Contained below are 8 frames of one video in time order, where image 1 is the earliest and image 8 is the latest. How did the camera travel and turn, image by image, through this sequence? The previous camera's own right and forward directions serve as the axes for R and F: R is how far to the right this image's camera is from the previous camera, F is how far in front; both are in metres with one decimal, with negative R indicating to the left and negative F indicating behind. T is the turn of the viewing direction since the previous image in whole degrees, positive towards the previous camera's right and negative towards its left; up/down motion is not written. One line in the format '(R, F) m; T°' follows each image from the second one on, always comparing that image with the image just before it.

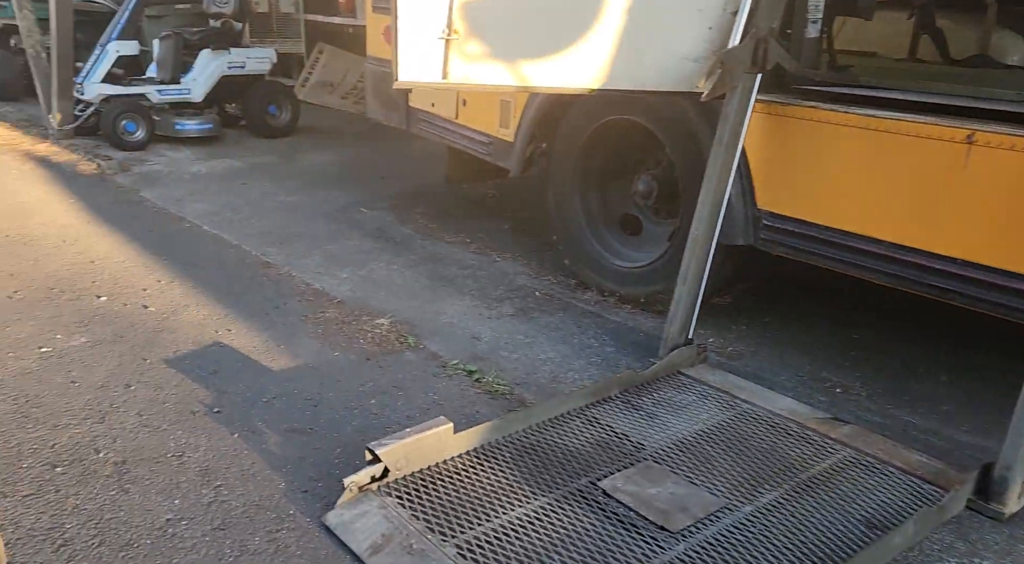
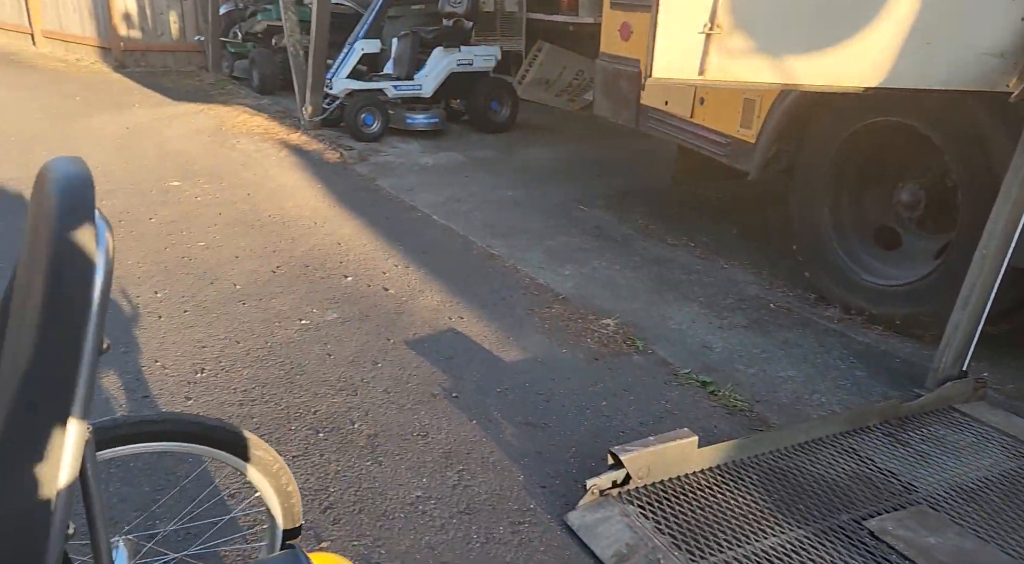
(-0.2, 0.0) m; -14°
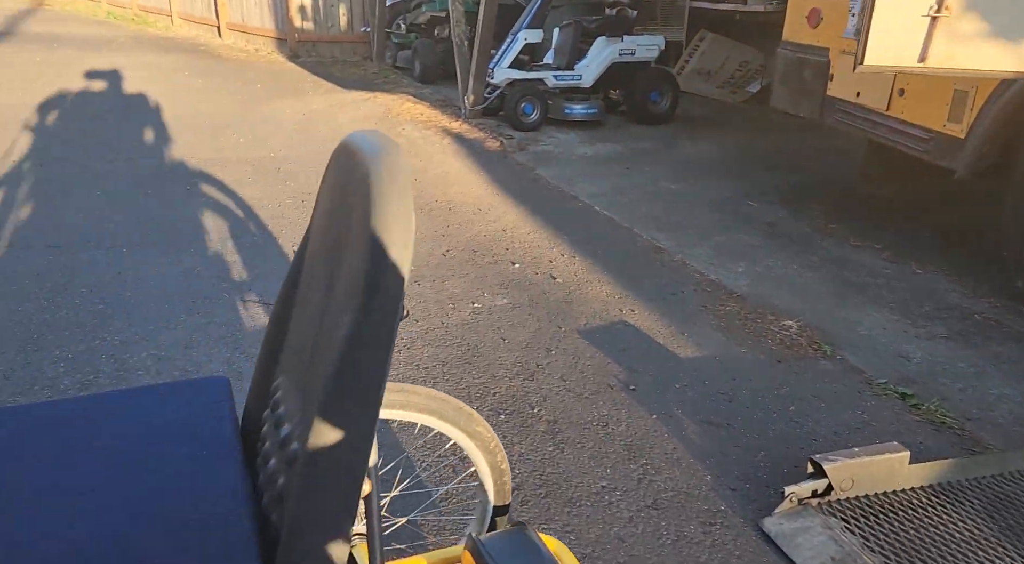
(-0.2, 0.0) m; -10°
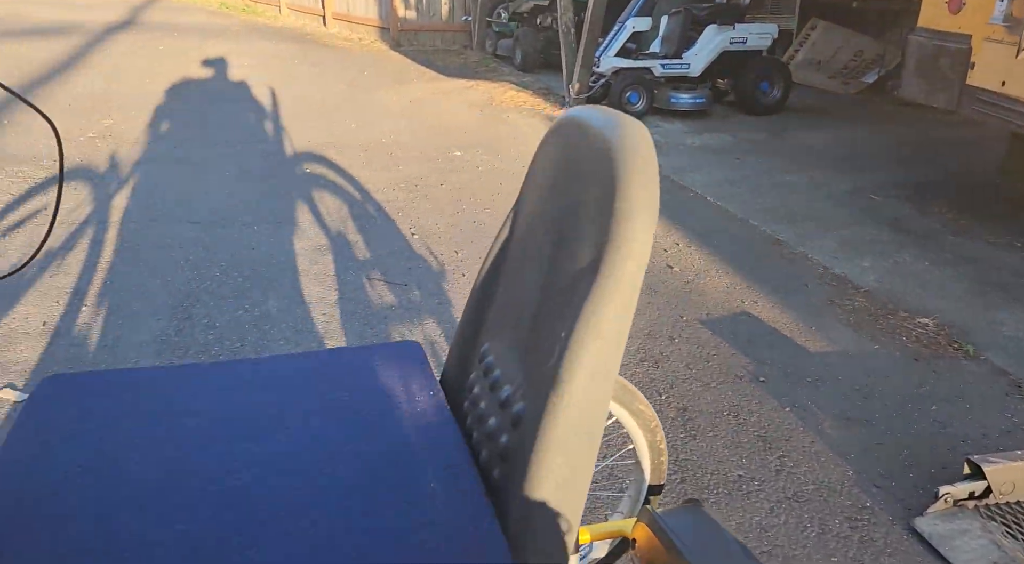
(-0.2, 0.0) m; -6°
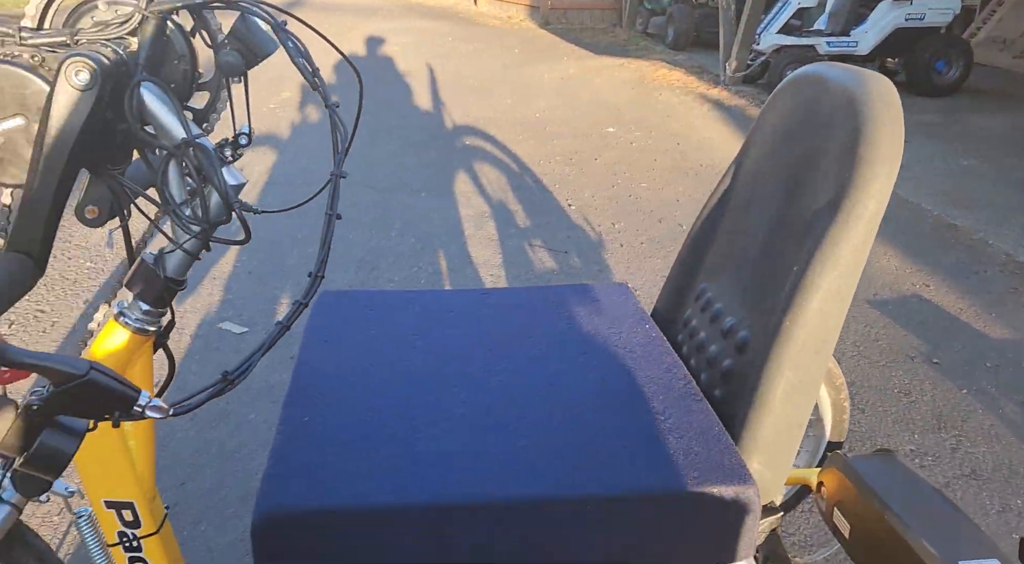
(-0.2, -0.2) m; -10°
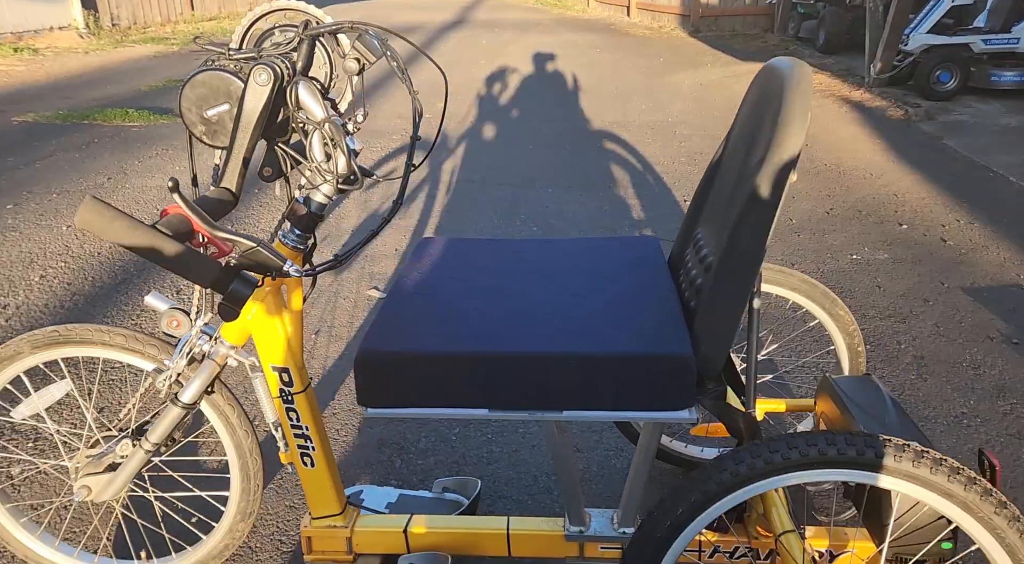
(+0.3, -0.5) m; -12°
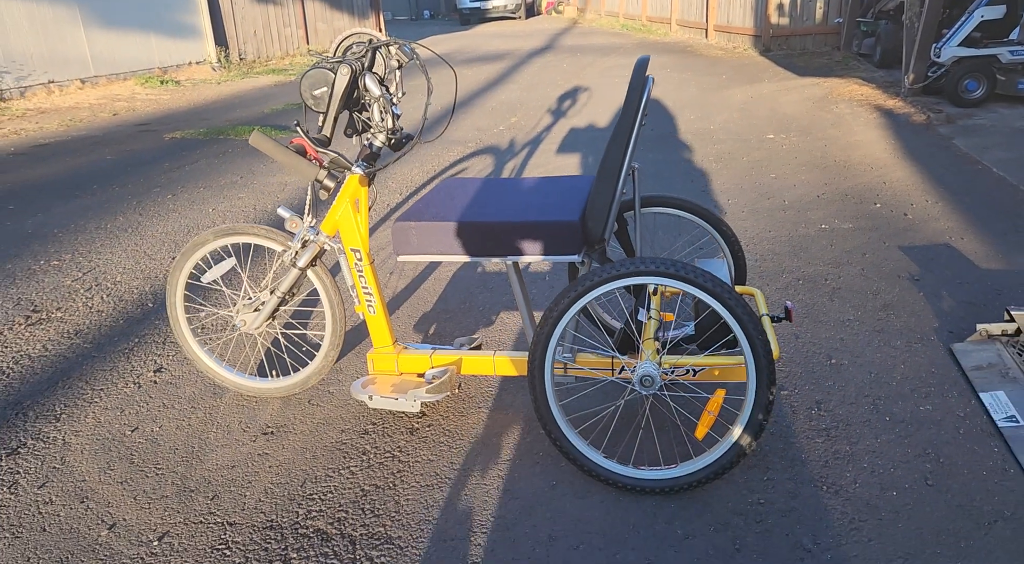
(+0.5, -1.1) m; -7°
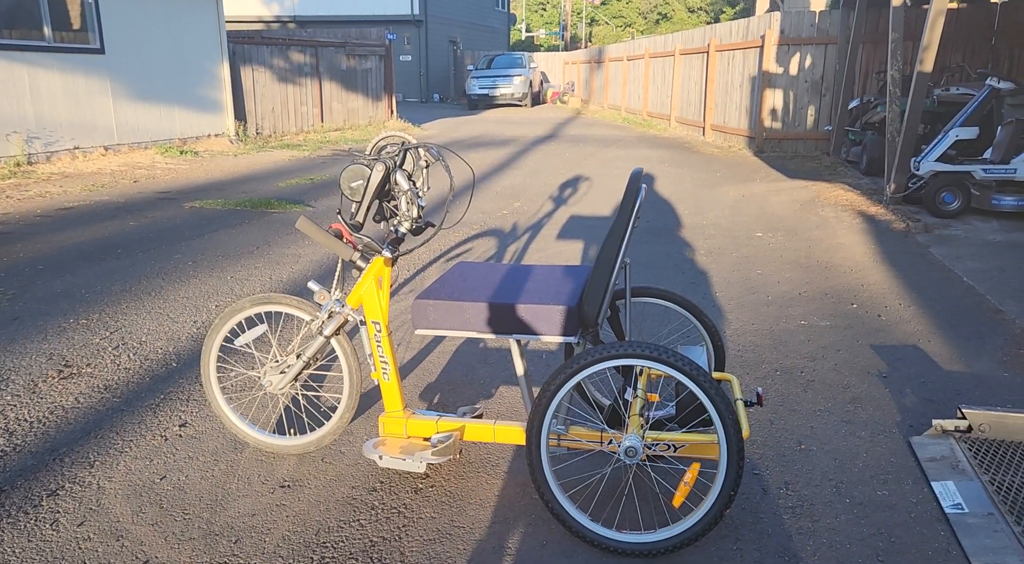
(0.0, -0.4) m; 0°
